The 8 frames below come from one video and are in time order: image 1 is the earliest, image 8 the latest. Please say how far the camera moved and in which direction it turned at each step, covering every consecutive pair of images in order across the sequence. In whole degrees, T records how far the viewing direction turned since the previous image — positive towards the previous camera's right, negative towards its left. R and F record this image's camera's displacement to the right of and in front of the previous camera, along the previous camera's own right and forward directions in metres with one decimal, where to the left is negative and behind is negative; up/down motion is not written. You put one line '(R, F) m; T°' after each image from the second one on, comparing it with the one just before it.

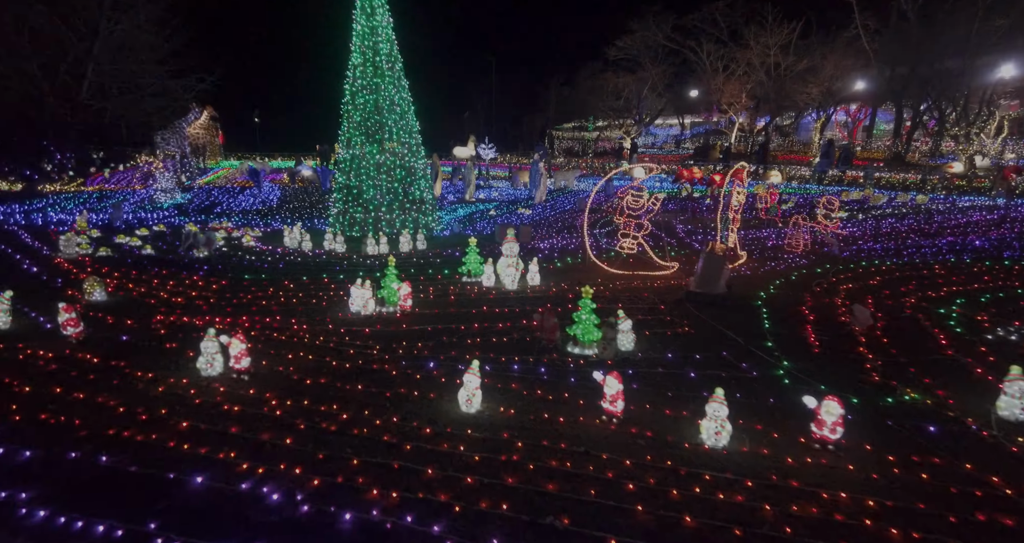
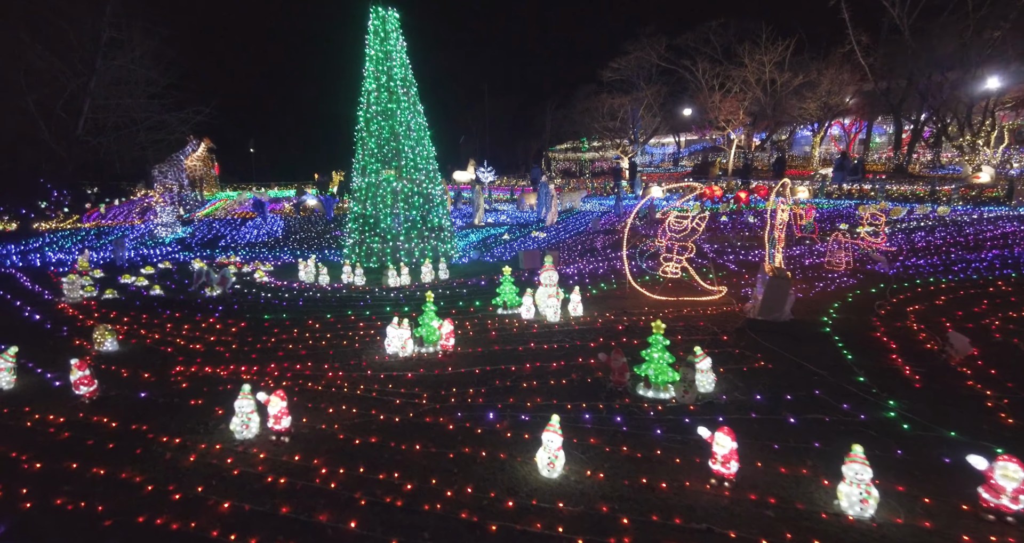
(-0.5, +0.4) m; 0°
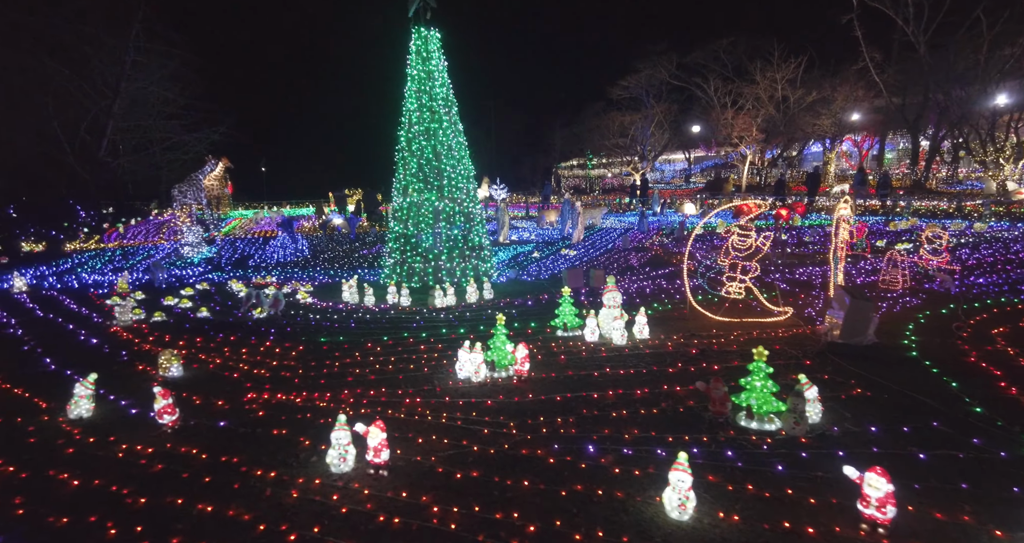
(-0.7, +0.1) m; -1°
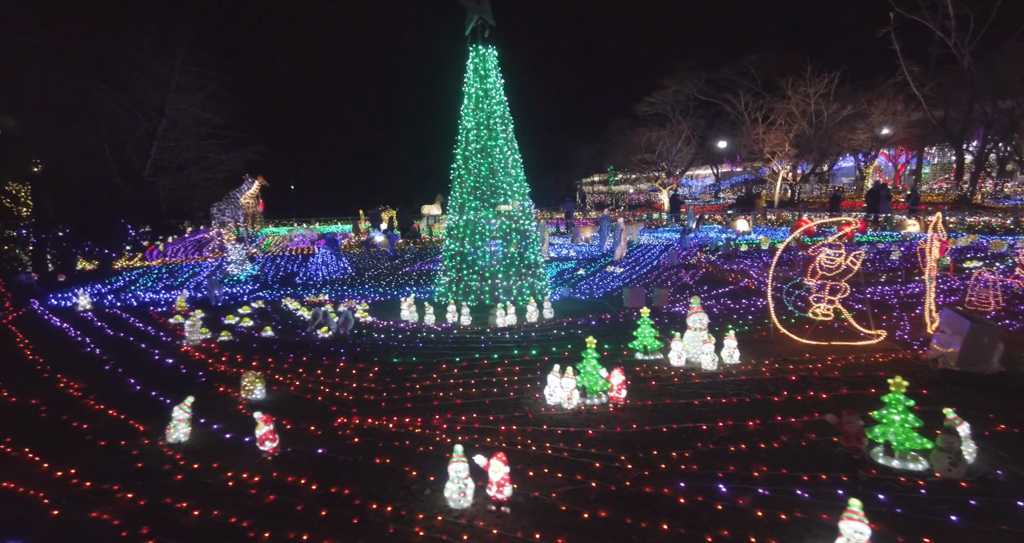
(-0.7, +0.2) m; -2°
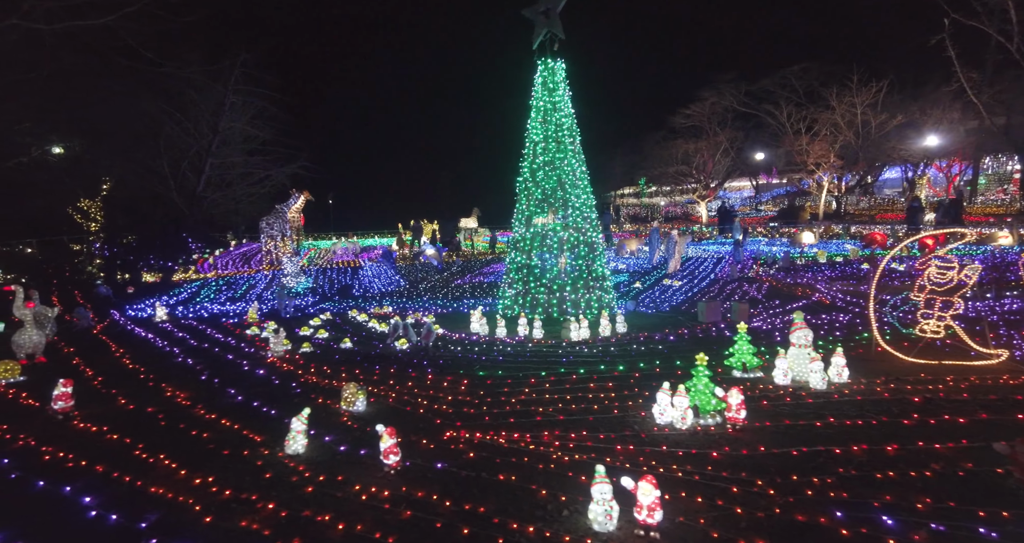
(-0.8, +0.1) m; -3°
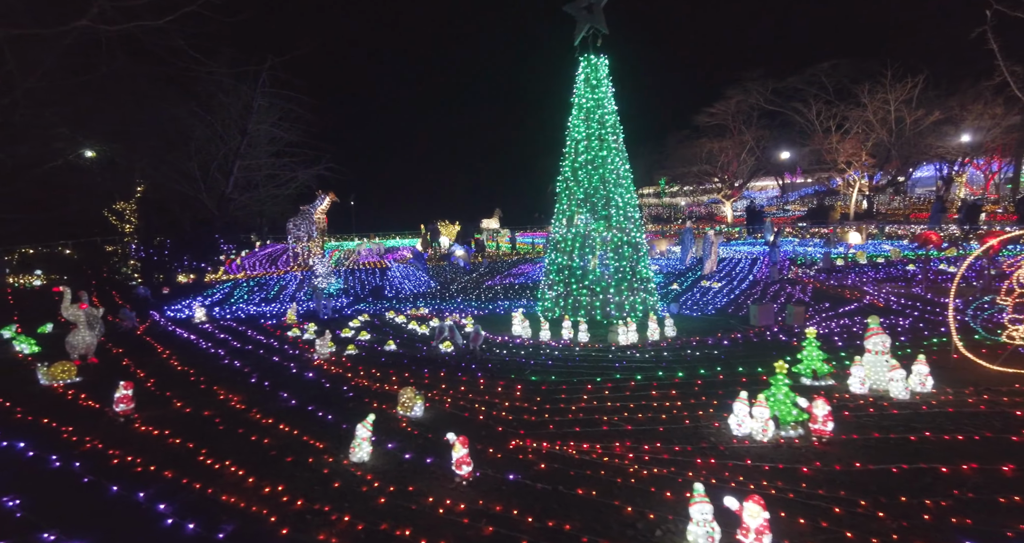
(-0.4, +0.2) m; -2°
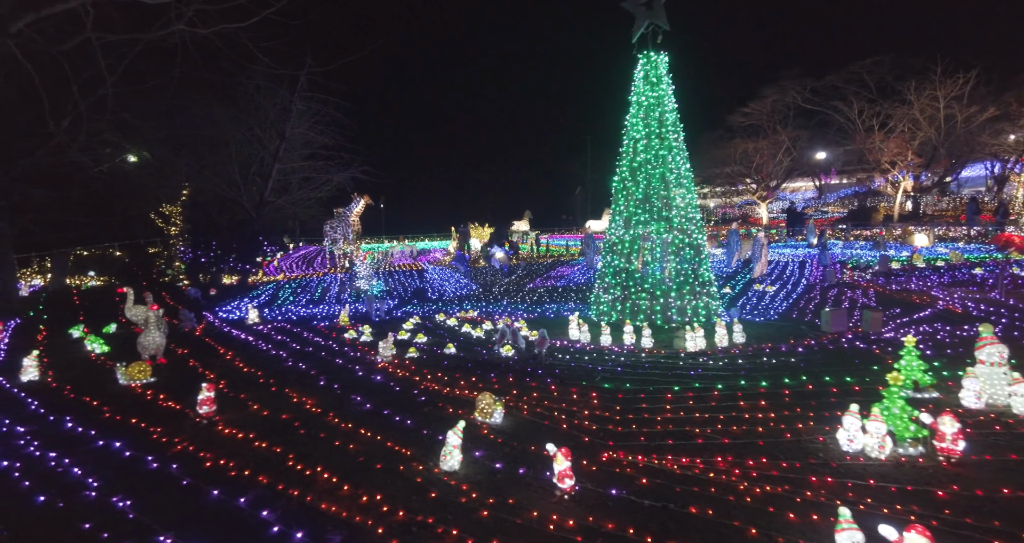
(-0.6, +0.2) m; -3°
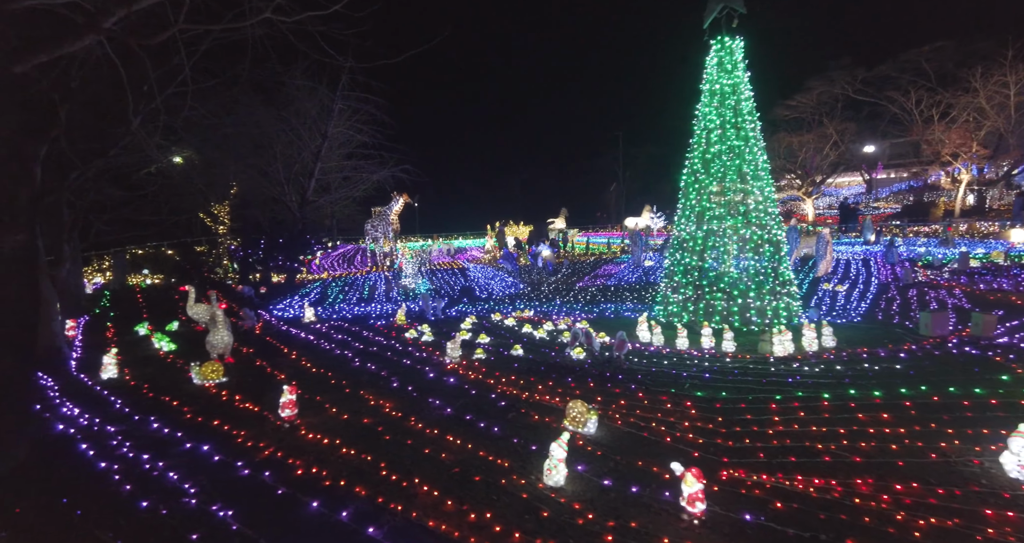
(-0.6, +0.3) m; -4°
